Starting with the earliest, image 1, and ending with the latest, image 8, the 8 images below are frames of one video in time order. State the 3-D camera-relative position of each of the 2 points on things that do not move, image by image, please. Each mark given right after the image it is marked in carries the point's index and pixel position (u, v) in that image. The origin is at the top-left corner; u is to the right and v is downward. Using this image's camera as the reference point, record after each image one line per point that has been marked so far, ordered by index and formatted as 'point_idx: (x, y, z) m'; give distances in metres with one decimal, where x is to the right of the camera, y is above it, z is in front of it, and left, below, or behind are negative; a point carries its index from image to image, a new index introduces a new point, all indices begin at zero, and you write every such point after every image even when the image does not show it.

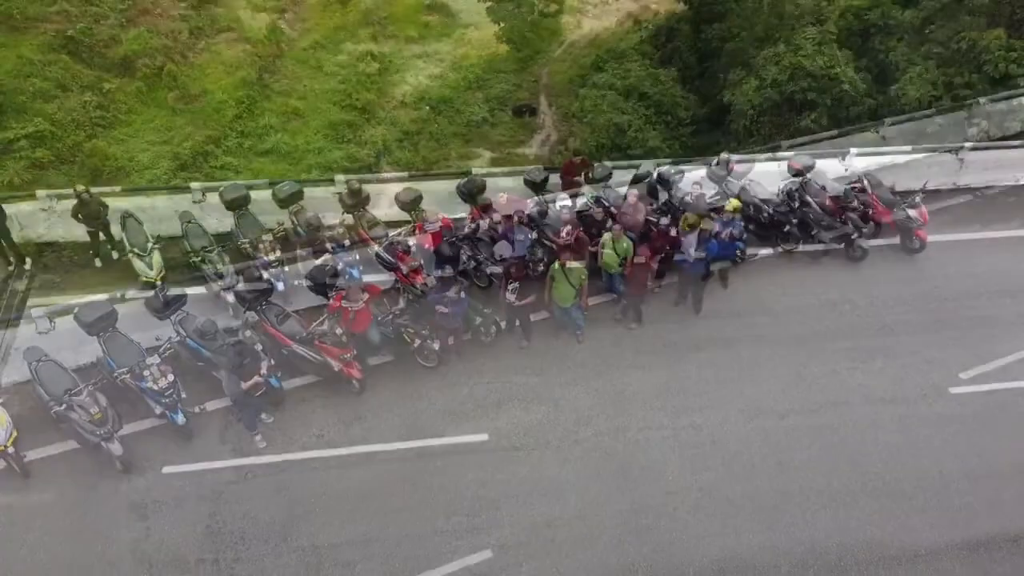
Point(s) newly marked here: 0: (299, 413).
0: (-2.3, -1.3, +9.0) m
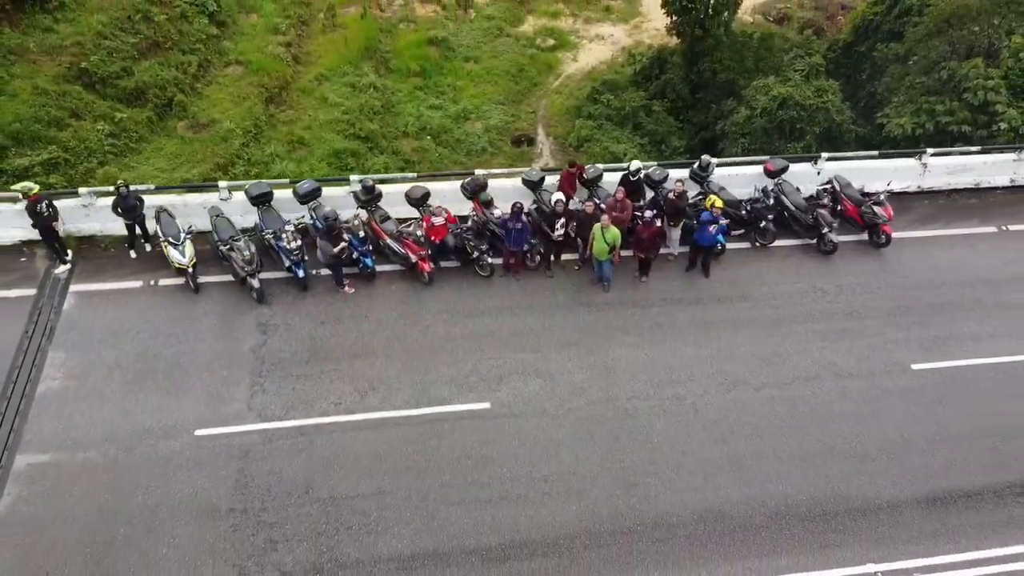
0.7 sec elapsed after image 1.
0: (-2.3, -1.1, +9.9) m
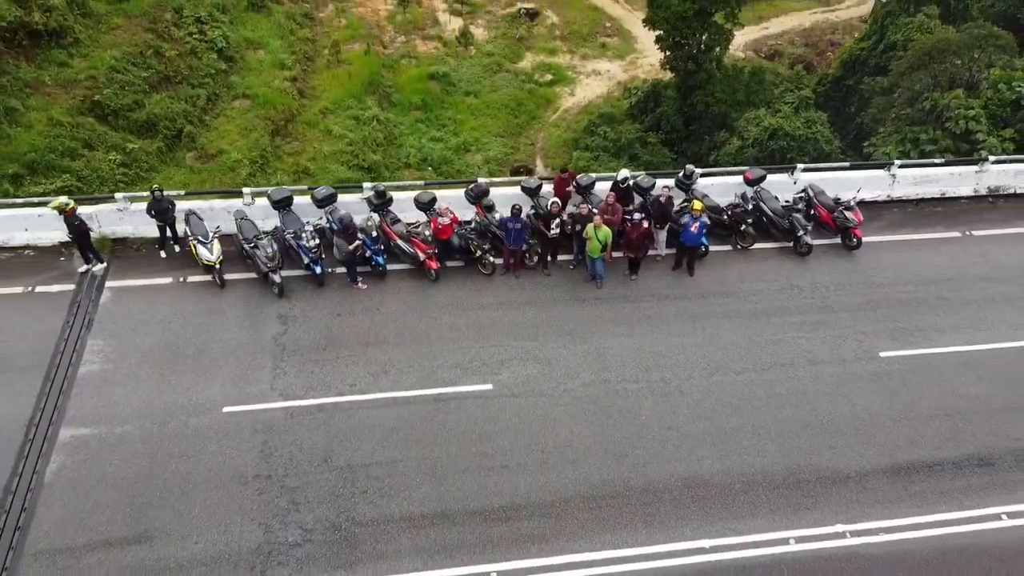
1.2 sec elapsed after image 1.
0: (-2.3, -1.0, +10.8) m
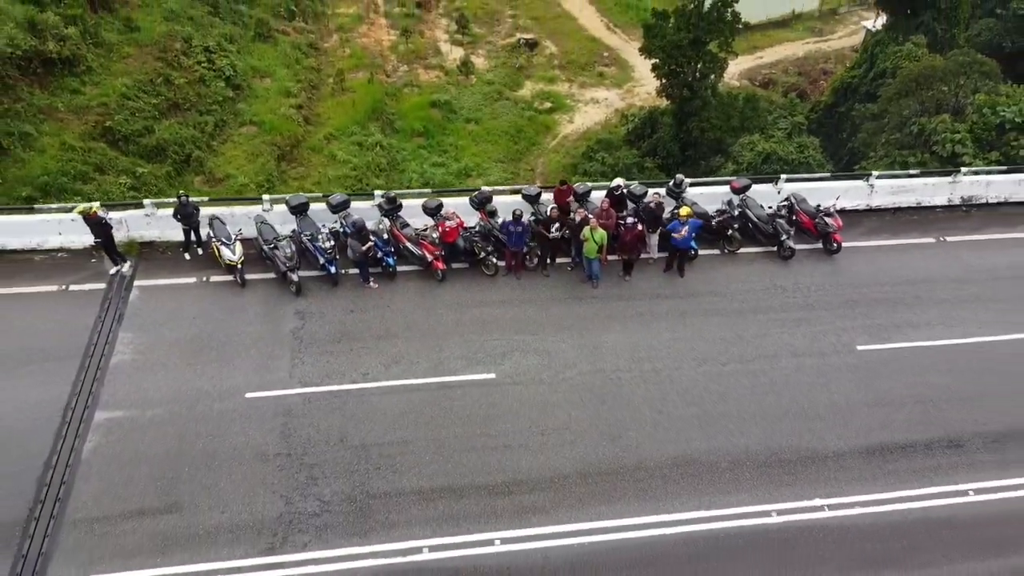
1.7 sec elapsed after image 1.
0: (-2.3, -1.0, +11.6) m
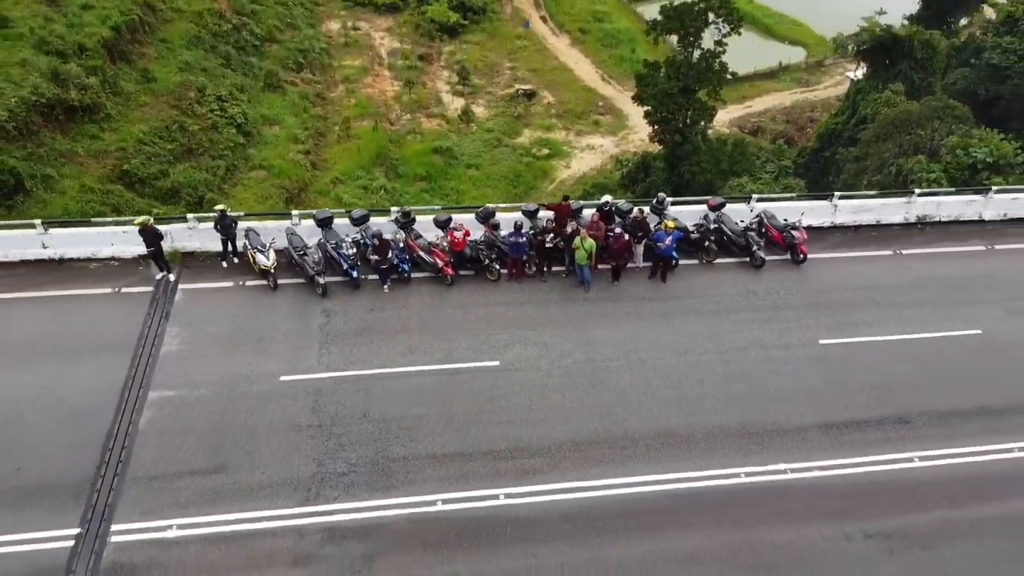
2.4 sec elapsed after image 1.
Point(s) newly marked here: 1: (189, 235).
0: (-2.3, -1.0, +13.1) m
1: (-5.9, +1.0, +14.9) m
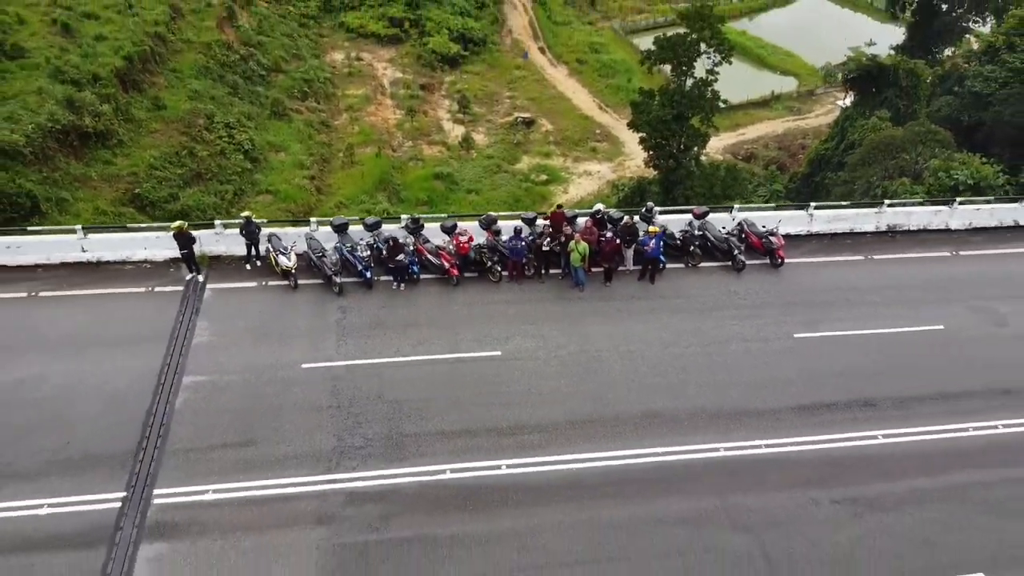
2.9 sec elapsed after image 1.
0: (-2.3, -0.9, +14.4) m
1: (-5.9, +0.9, +16.2) m
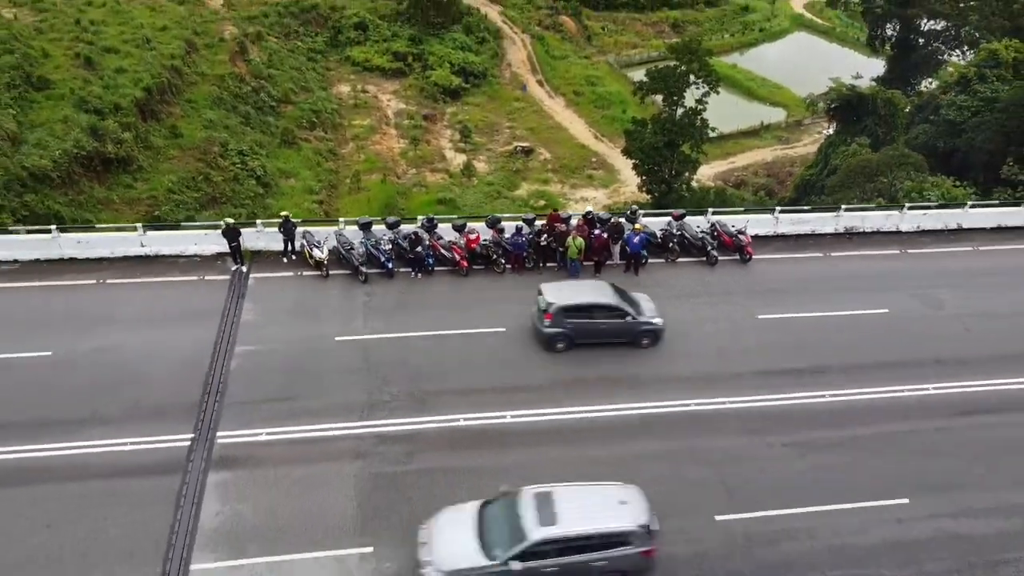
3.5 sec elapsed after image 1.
0: (-2.2, -0.6, +16.8) m
1: (-5.8, +1.1, +18.6) m
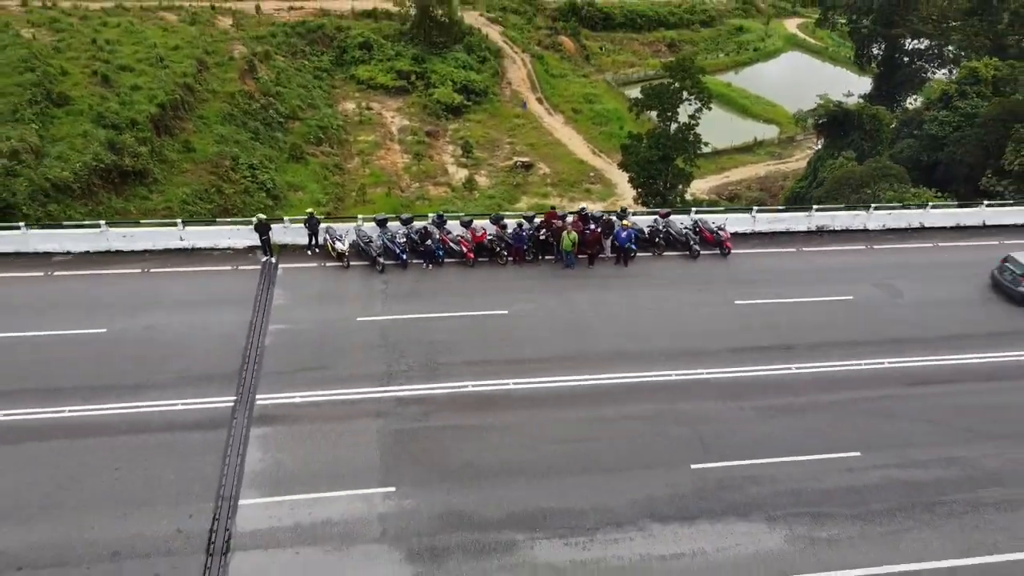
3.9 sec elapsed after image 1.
0: (-2.2, -0.3, +18.8) m
1: (-5.8, +1.4, +20.6) m
